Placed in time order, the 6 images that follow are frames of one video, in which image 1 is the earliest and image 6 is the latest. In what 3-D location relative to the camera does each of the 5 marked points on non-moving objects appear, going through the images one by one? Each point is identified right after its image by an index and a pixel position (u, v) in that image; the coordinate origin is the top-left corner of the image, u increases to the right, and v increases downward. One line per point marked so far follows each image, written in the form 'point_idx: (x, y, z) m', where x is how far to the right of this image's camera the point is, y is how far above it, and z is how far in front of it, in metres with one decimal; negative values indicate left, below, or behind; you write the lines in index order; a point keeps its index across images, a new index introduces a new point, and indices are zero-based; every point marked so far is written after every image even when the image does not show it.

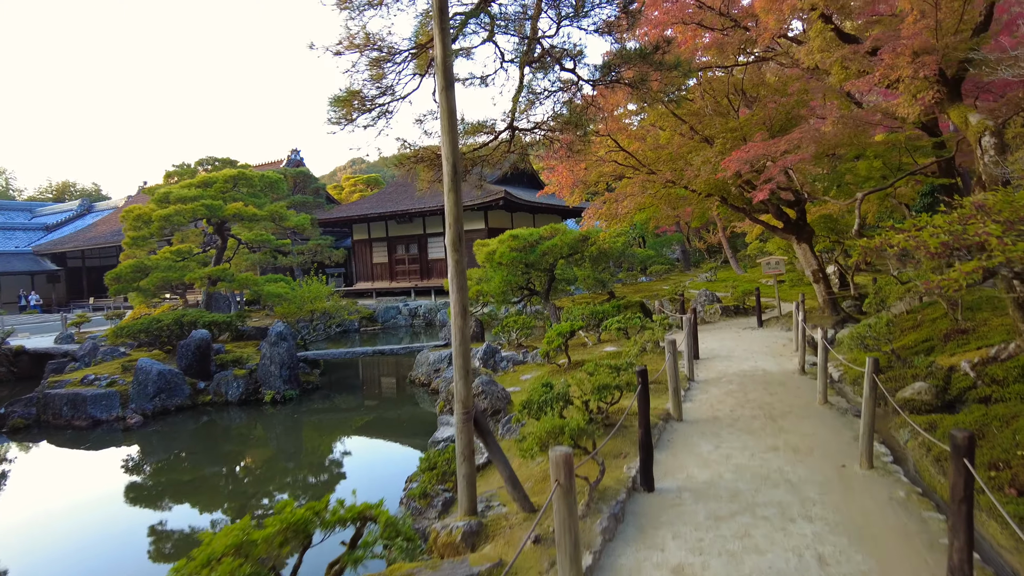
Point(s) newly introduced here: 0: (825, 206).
0: (+4.8, +1.3, +10.1) m
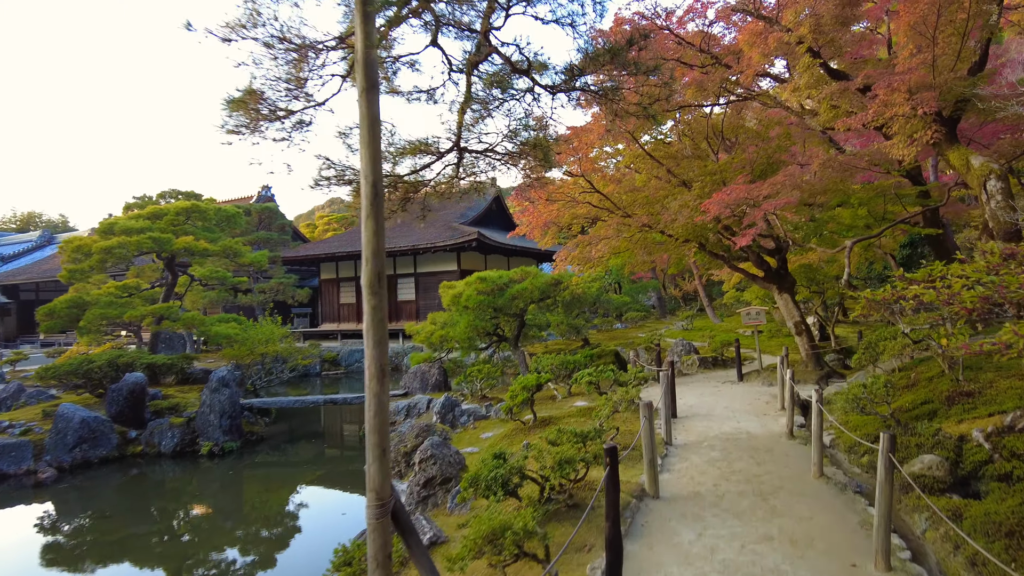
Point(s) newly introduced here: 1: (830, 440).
0: (+4.4, +0.5, +9.7) m
1: (+2.6, -1.3, +5.4) m
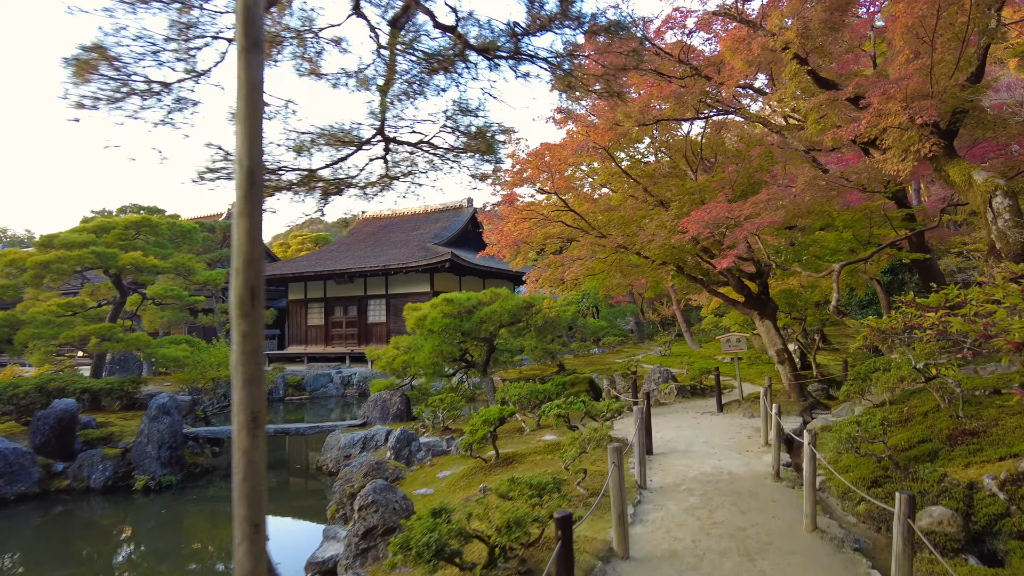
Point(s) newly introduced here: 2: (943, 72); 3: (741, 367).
0: (+3.9, +0.1, +9.3) m
1: (+2.3, -1.5, +4.9) m
2: (+3.0, +1.5, +4.6) m
3: (+4.4, -1.5, +12.6) m
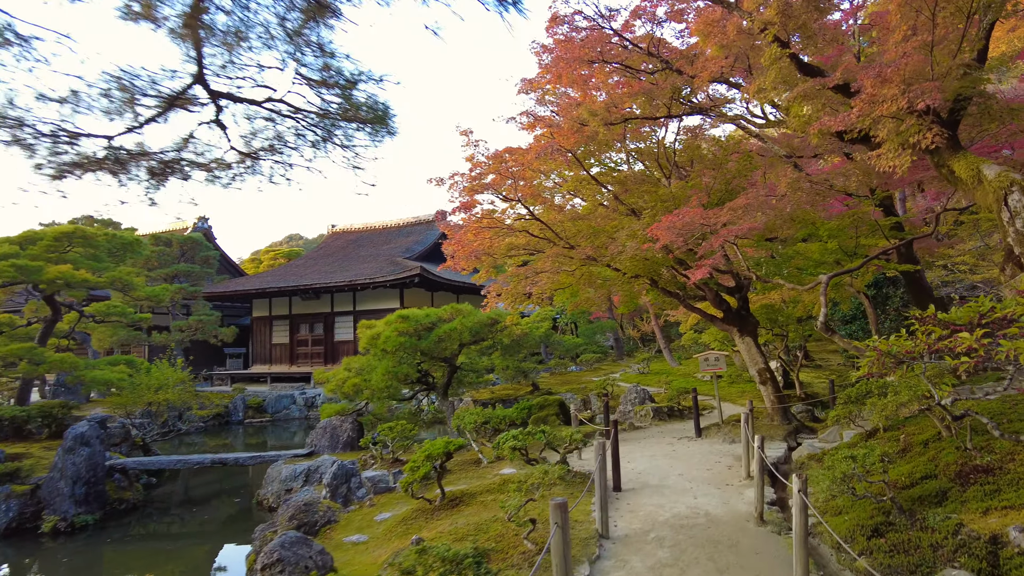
0: (+3.4, -0.1, +8.7) m
1: (+1.9, -1.5, +4.2) m
2: (+2.6, +1.4, +4.0) m
3: (+3.8, -1.8, +12.0) m
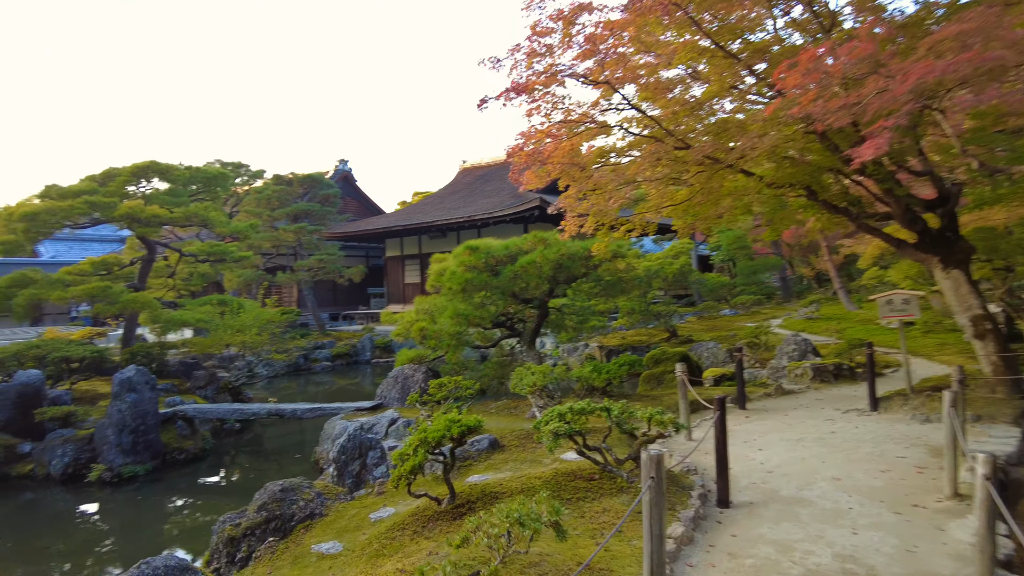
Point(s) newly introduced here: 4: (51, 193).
0: (+4.3, +0.7, +5.8) m
1: (+1.8, -1.1, +2.0) m
2: (+2.4, +1.8, +1.3) m
3: (+5.5, -0.7, +9.1) m
4: (-6.3, +1.3, +8.9) m
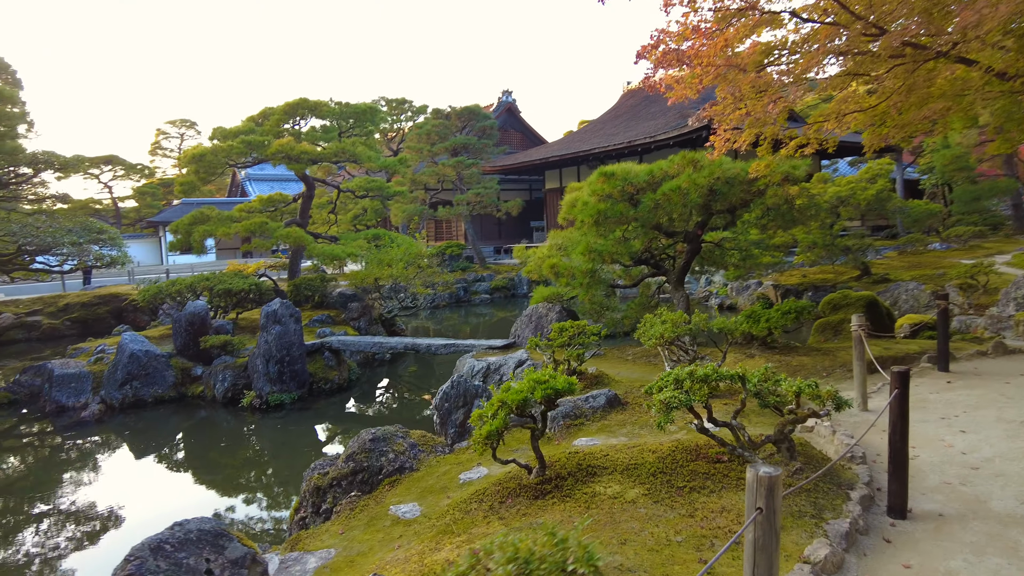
0: (+5.2, +1.2, +3.8) m
1: (+1.8, -1.0, +0.9) m
2: (+2.1, +1.8, -0.1) m
3: (+7.2, +0.1, +6.7) m
4: (-4.2, +2.3, +9.5) m
